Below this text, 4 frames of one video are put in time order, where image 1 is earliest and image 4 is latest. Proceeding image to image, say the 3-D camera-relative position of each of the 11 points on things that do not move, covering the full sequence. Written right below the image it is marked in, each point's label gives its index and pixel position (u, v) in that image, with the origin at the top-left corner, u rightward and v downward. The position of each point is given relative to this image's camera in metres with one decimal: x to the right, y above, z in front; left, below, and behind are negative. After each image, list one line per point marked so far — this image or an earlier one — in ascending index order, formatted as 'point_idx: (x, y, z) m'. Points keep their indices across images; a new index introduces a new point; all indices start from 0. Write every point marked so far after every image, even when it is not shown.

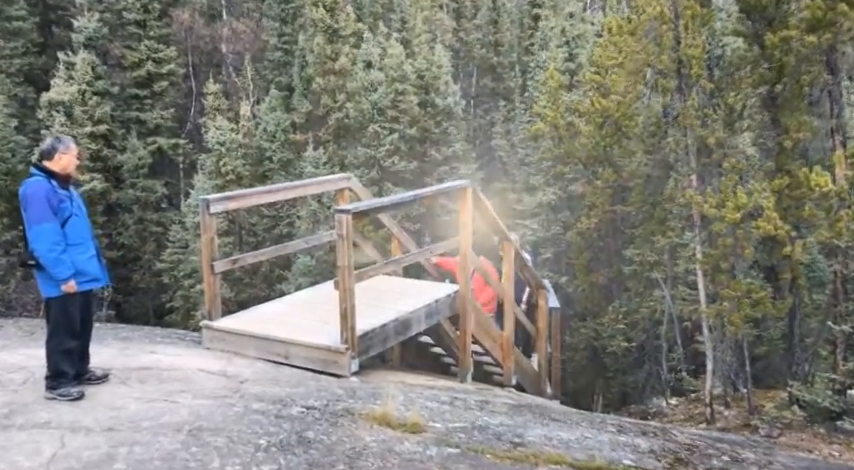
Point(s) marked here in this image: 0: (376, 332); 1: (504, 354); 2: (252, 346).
0: (-0.5, -1.0, +8.2) m
1: (+1.0, -1.5, +10.8) m
2: (-1.7, -1.1, +8.2) m
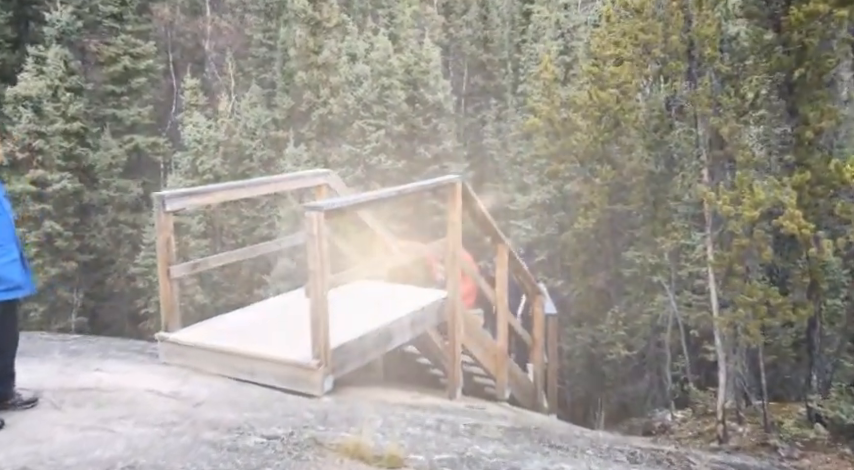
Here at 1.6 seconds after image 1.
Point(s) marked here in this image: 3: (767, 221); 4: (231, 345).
0: (-0.6, -1.0, +7.2) m
1: (+0.9, -1.6, +9.9) m
2: (-1.9, -1.1, +7.2) m
3: (+4.9, +0.2, +11.8) m
4: (-1.7, -1.0, +7.2) m
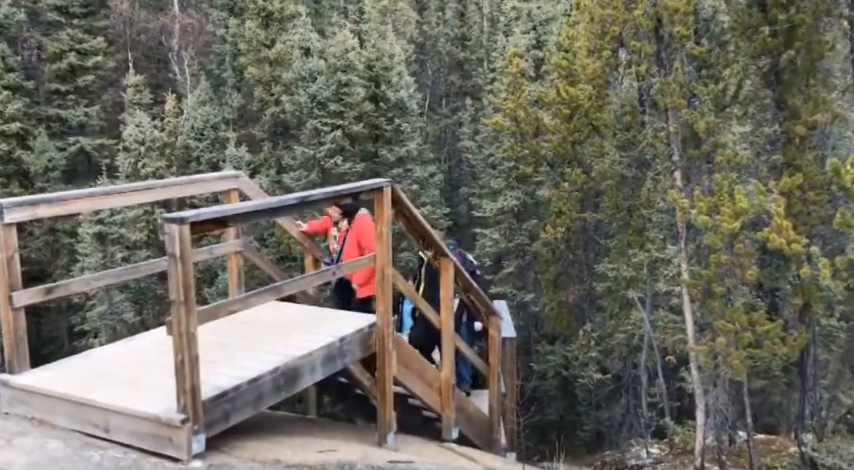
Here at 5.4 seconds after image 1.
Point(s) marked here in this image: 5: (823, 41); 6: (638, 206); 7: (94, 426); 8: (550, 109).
0: (-1.3, -1.1, +5.8) m
1: (+0.1, -1.7, +8.4) m
2: (-2.6, -1.3, +5.8) m
3: (+4.1, 0.0, +10.4) m
4: (-2.4, -1.1, +5.7) m
5: (+4.5, +2.2, +9.2) m
6: (+3.9, +0.5, +15.2) m
7: (-2.3, -1.3, +5.6) m
8: (+2.4, +2.5, +16.2) m
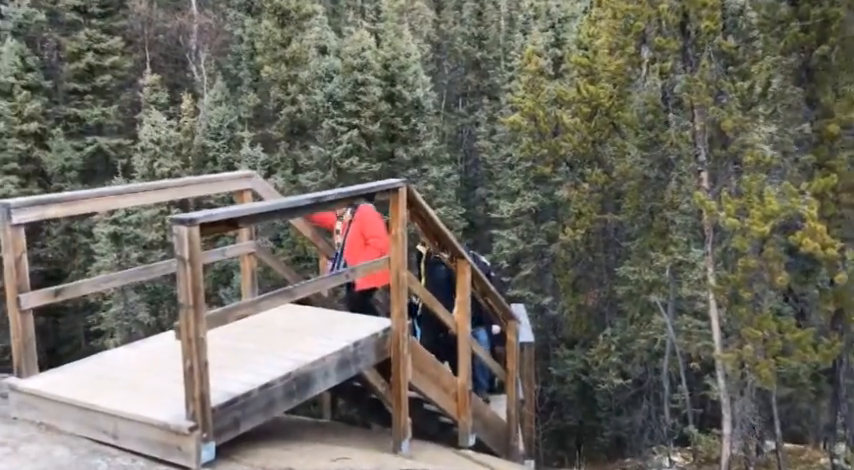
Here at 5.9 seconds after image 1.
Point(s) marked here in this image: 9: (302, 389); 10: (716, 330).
0: (-1.2, -1.1, +5.6) m
1: (+0.3, -1.7, +8.2) m
2: (-2.5, -1.3, +5.6) m
3: (+4.3, 0.0, +10.1) m
4: (-2.3, -1.1, +5.6) m
5: (+4.7, +2.1, +8.9) m
6: (+4.2, +0.5, +14.9) m
7: (-2.2, -1.3, +5.5) m
8: (+2.8, +2.5, +16.0) m
9: (-0.9, -1.1, +6.1) m
10: (+3.6, -1.1, +10.2) m
